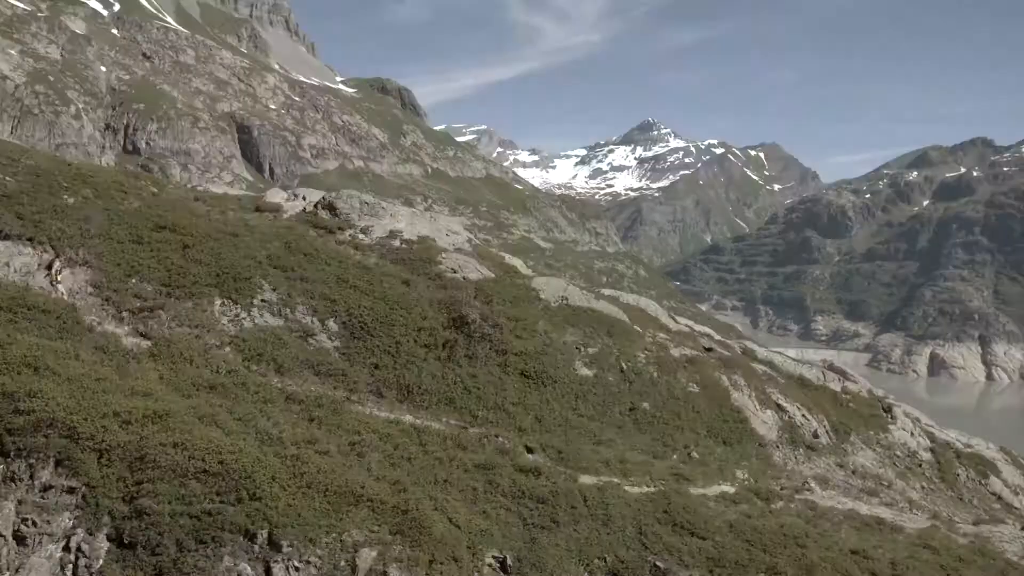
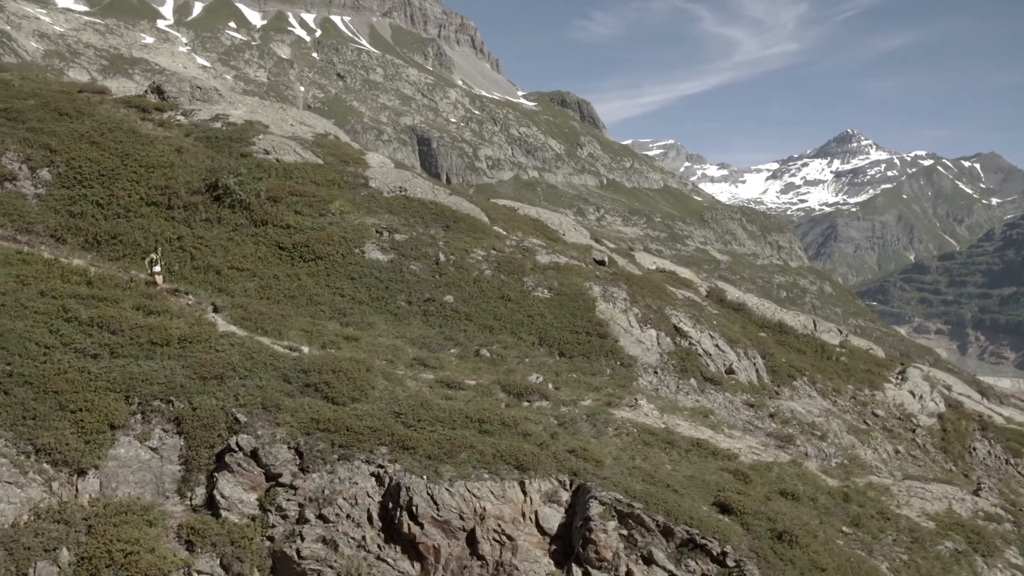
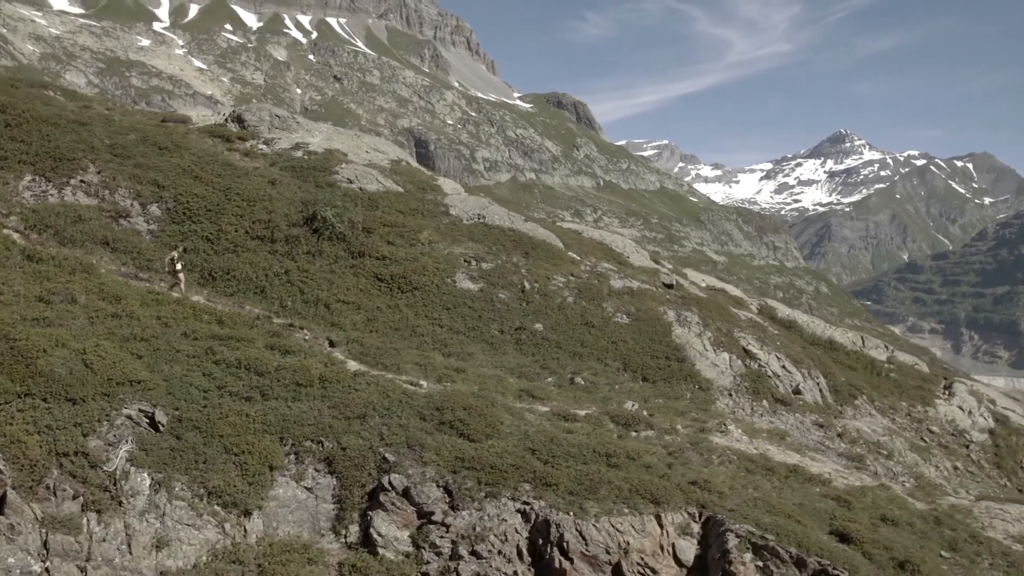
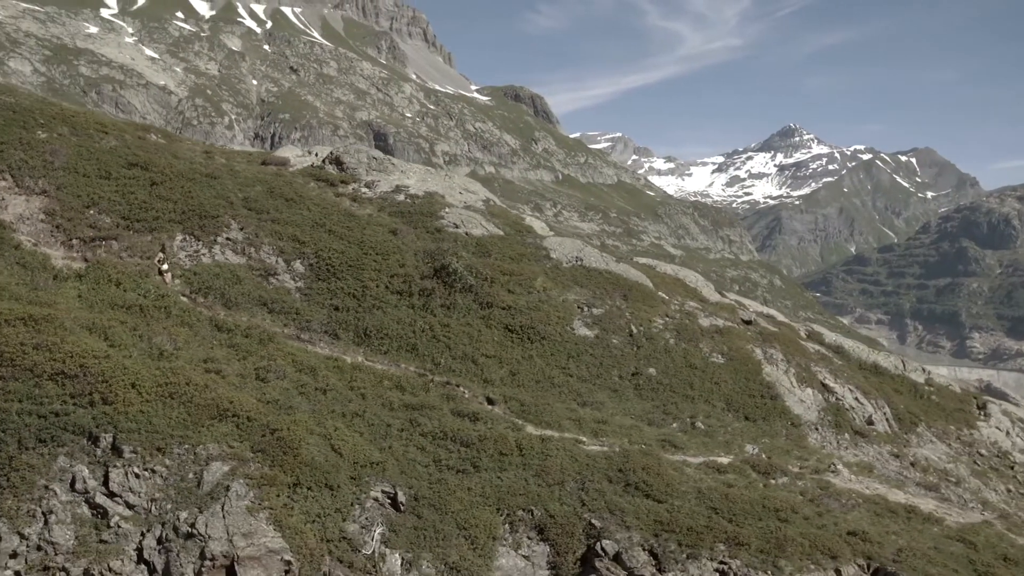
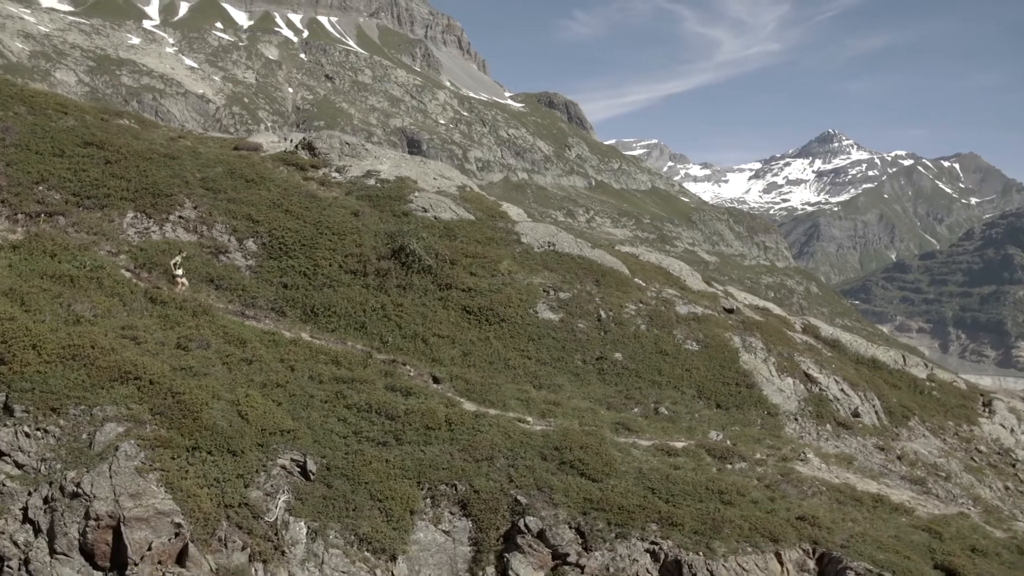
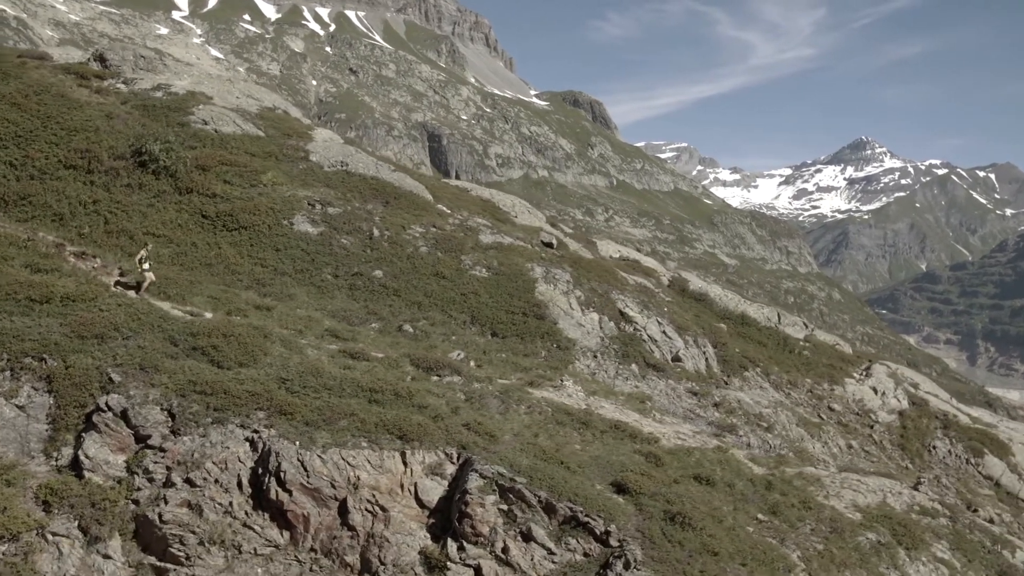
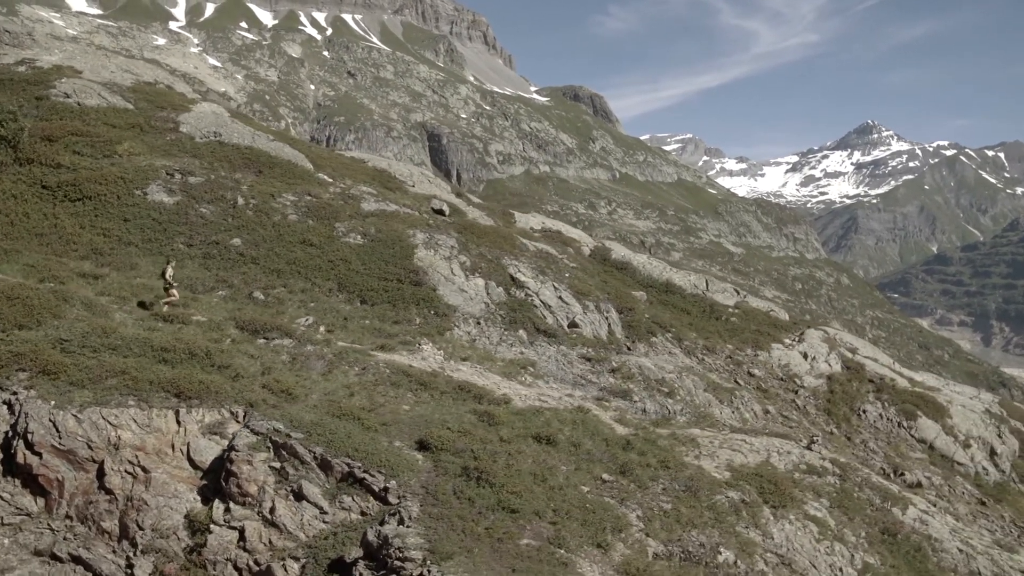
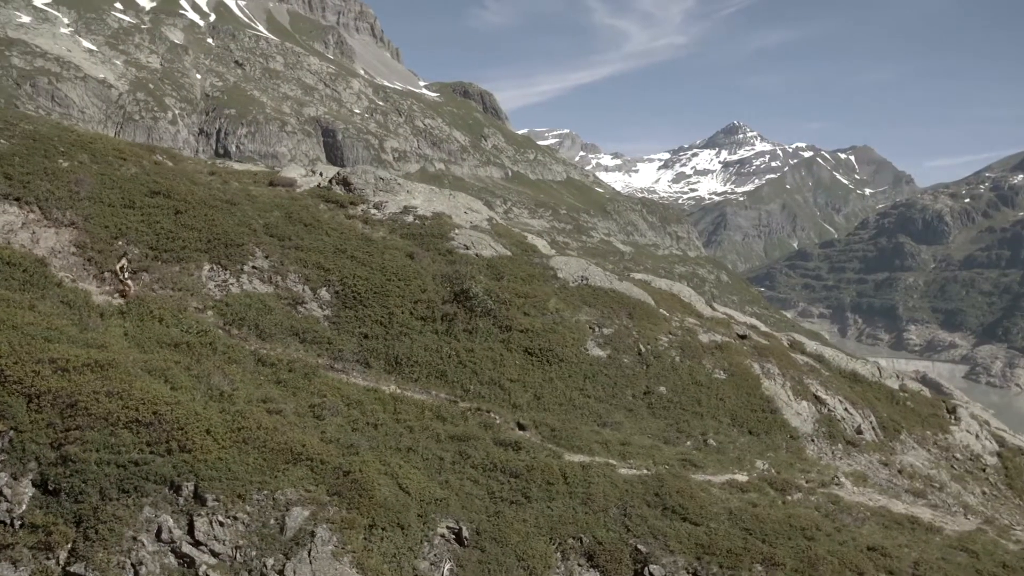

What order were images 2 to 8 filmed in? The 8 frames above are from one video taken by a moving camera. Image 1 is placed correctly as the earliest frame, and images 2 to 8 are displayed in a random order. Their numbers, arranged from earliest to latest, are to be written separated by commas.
8, 4, 5, 3, 2, 6, 7
